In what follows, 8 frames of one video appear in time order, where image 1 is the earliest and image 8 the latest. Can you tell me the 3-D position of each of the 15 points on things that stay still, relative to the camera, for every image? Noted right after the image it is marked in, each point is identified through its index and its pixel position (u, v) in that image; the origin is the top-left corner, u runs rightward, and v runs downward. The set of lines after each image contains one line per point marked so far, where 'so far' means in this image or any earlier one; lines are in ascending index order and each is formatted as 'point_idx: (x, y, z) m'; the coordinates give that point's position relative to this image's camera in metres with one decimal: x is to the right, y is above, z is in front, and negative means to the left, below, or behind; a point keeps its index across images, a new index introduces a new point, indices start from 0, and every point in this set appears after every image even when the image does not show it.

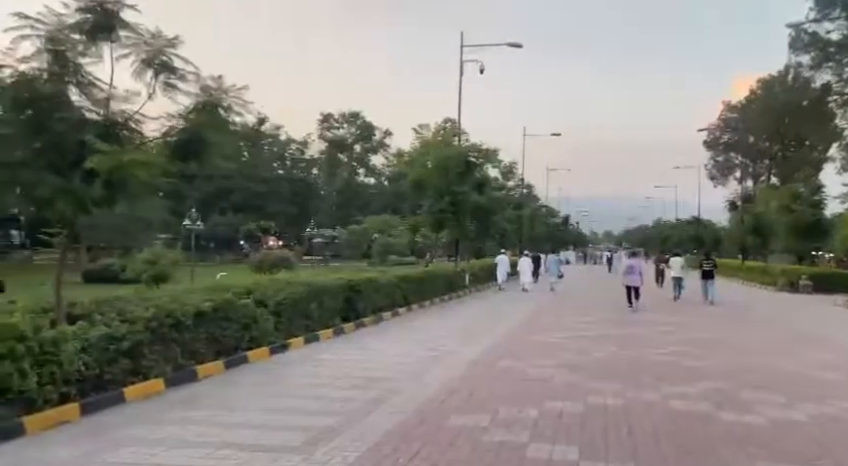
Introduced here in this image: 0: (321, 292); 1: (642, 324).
0: (-1.6, -0.9, +10.6) m
1: (+4.9, -2.1, +16.0) m
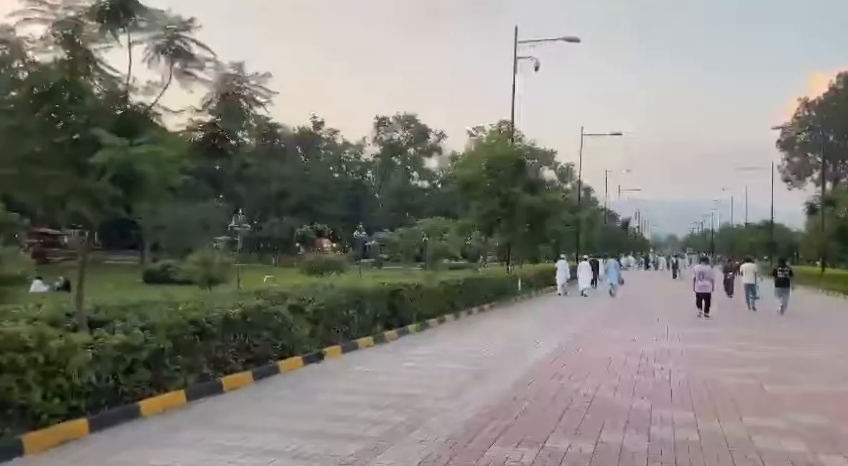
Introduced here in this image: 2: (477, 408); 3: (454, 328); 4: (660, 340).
0: (-0.9, -0.9, +10.0) m
1: (+6.0, -2.2, +14.9) m
2: (+0.4, -1.4, +5.6) m
3: (+0.4, -1.8, +13.3) m
4: (+4.5, -2.1, +13.7) m
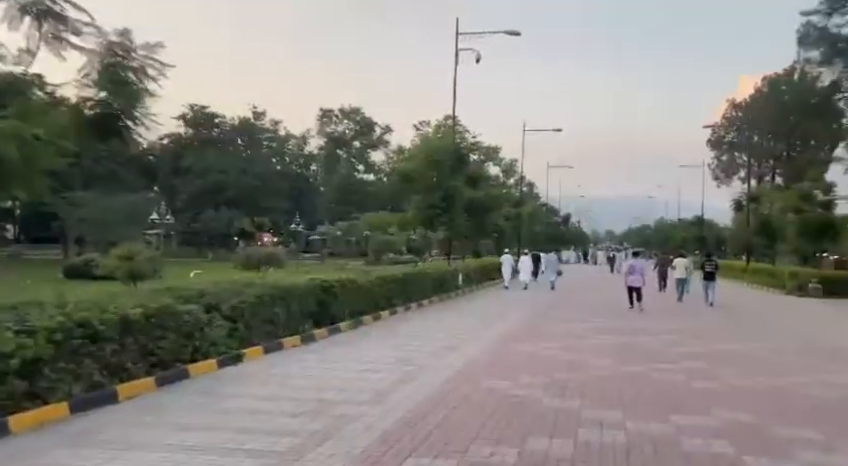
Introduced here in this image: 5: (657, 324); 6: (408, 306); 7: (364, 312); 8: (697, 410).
0: (-1.8, -0.9, +9.6) m
1: (+4.6, -2.1, +15.1) m
2: (-0.2, -1.4, +5.3) m
3: (-0.7, -1.7, +13.0) m
4: (+3.3, -2.0, +13.7) m
5: (+5.9, -2.3, +18.1) m
6: (-0.4, -1.7, +16.6) m
7: (-1.2, -1.5, +13.2) m
8: (+2.5, -1.6, +6.5) m
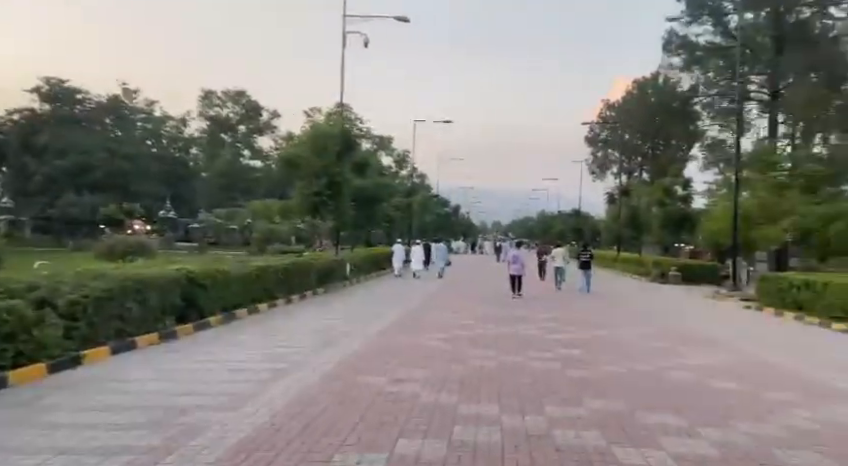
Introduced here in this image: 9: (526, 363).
0: (-3.4, -0.7, +8.9) m
1: (+2.1, -1.9, +15.3) m
2: (-1.1, -1.3, +4.9) m
3: (-2.9, -1.5, +12.4) m
4: (+1.0, -1.8, +13.7) m
5: (+2.9, -2.1, +18.4) m
6: (-3.0, -1.5, +16.0) m
7: (-3.3, -1.3, +12.5) m
8: (+1.4, -1.6, +6.5) m
9: (+1.3, -1.6, +8.8) m
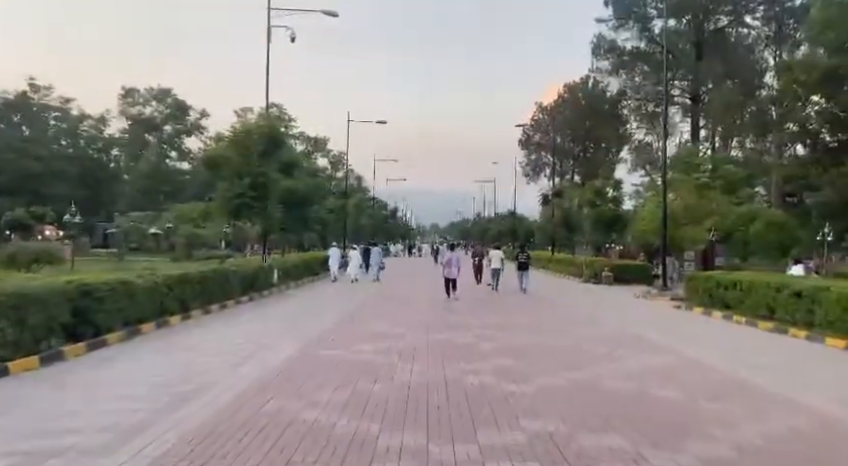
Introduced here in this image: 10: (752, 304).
0: (-4.3, -0.8, +7.9) m
1: (+0.7, -2.0, +14.7) m
2: (-1.6, -1.3, +4.1) m
3: (-4.0, -1.6, +11.5) m
4: (-0.3, -1.9, +13.1) m
5: (+1.2, -2.1, +18.0) m
6: (-4.5, -1.6, +15.0) m
7: (-4.5, -1.4, +11.5) m
8: (+0.7, -1.6, +5.9) m
9: (+0.4, -1.7, +8.3) m
10: (+9.1, -2.0, +19.6) m
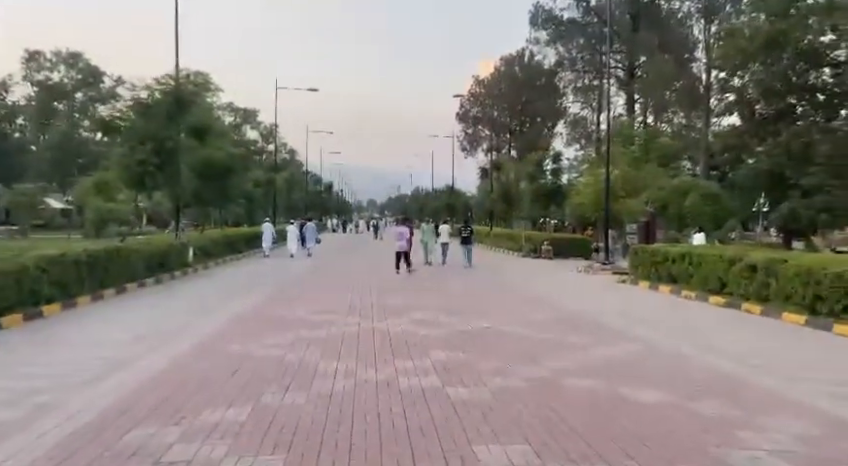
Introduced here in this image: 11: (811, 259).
0: (-4.9, -0.5, +5.9) m
1: (-0.6, -1.5, +13.2) m
2: (-2.0, -1.2, +2.4) m
3: (-5.0, -1.2, +9.5) m
4: (-1.4, -1.4, +11.4) m
5: (-0.4, -1.5, +16.4) m
6: (-5.8, -1.1, +12.9) m
7: (-5.4, -1.0, +9.5) m
8: (+0.2, -1.4, +4.4) m
9: (-0.3, -1.4, +6.7) m
10: (+7.4, -1.2, +18.8) m
11: (+7.9, -0.5, +14.4) m
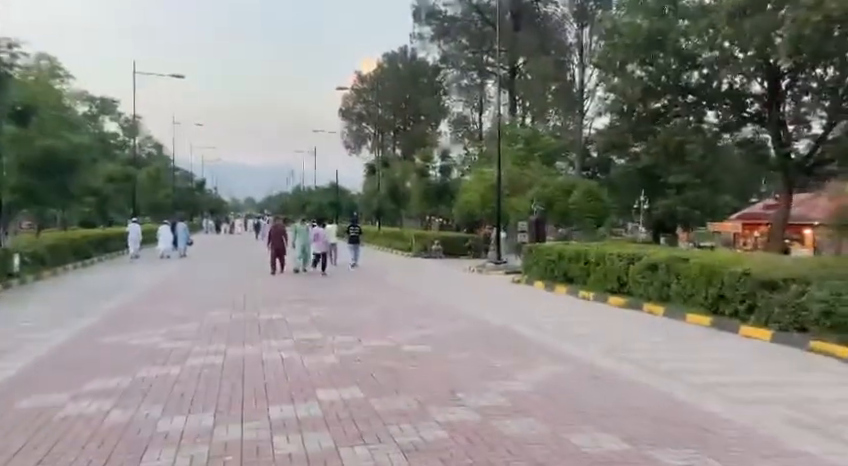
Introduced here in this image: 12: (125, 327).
0: (-5.5, -0.6, +3.3) m
1: (-2.5, -1.5, +11.2) m
2: (-2.0, -1.3, +0.4) m
3: (-6.2, -1.3, +6.8) m
4: (-3.0, -1.5, +9.4) m
5: (-2.8, -1.5, +14.5) m
6: (-7.6, -1.2, +10.1) m
7: (-6.6, -1.1, +6.8) m
8: (-0.2, -1.4, +2.7) m
9: (-1.1, -1.4, +4.9) m
10: (+4.5, -1.2, +18.0) m
11: (+5.7, -0.5, +13.8) m
12: (-5.4, -1.5, +13.2) m
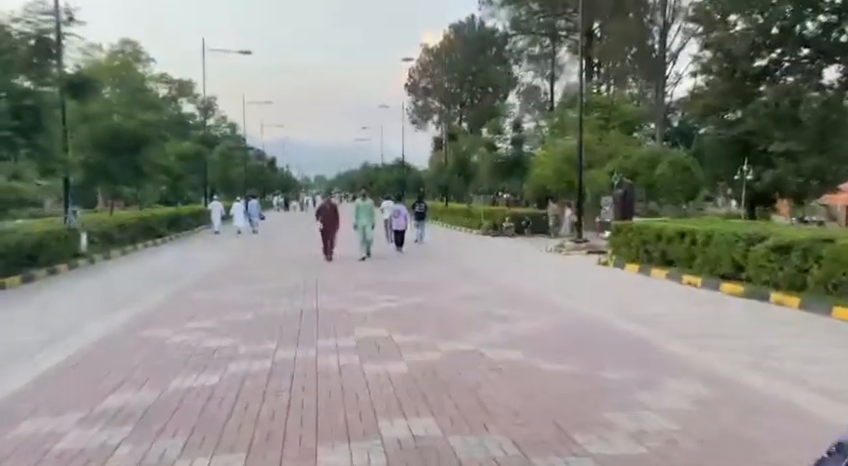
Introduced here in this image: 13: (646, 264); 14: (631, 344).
0: (-5.1, -0.6, +1.8) m
1: (-1.3, -1.2, +9.4) m
2: (-1.9, -1.4, -1.4) m
3: (-5.4, -1.2, +5.4) m
4: (-2.0, -1.2, +7.6) m
5: (-1.3, -1.1, +12.7) m
6: (-6.5, -1.0, +8.8) m
7: (-5.9, -1.0, +5.4) m
8: (+0.1, -1.4, +0.7) m
9: (-0.5, -1.4, +3.0) m
10: (+6.3, -0.6, +15.6) m
11: (+7.1, -0.1, +11.2) m
12: (-4.1, -1.1, +11.7) m
13: (+6.0, -0.8, +18.9) m
14: (+2.8, -1.4, +9.5) m
